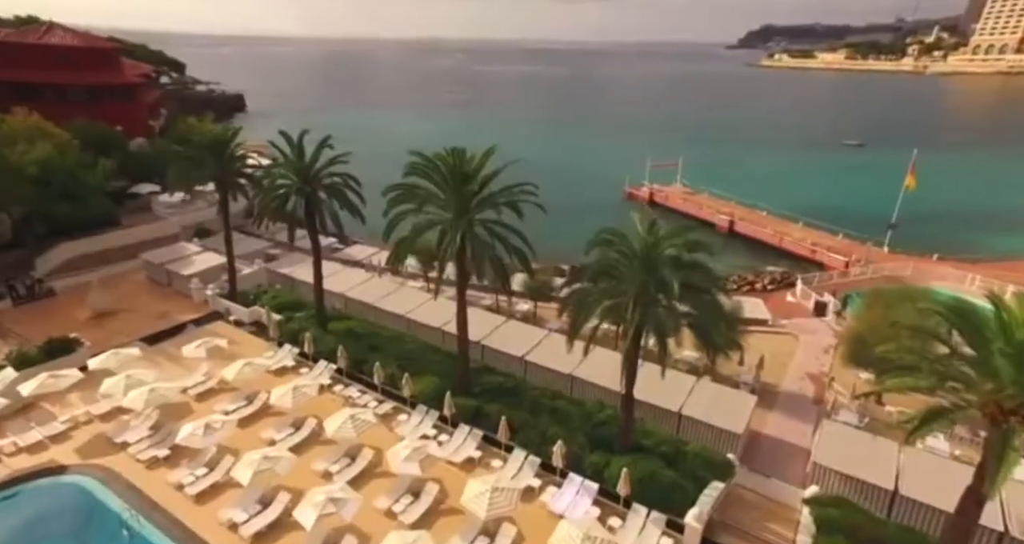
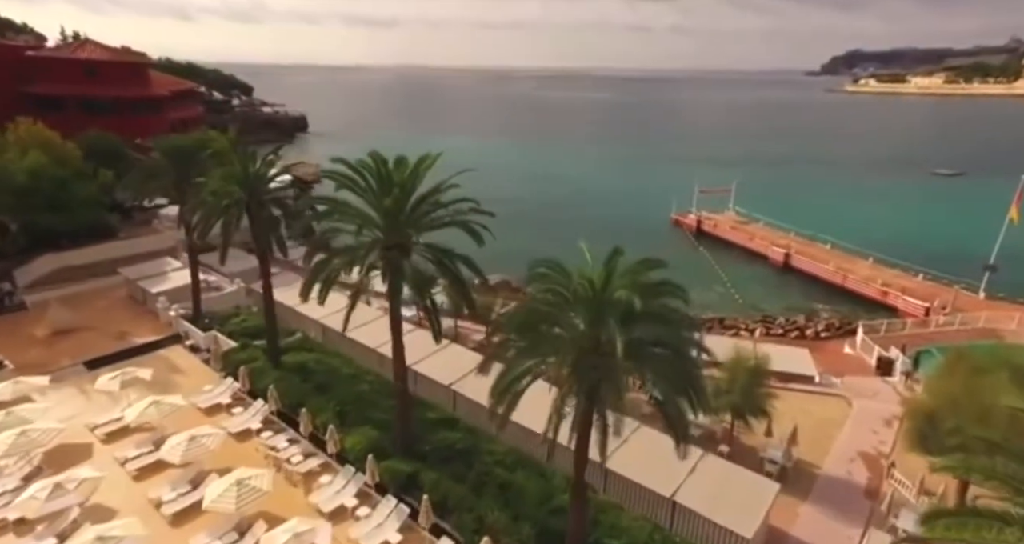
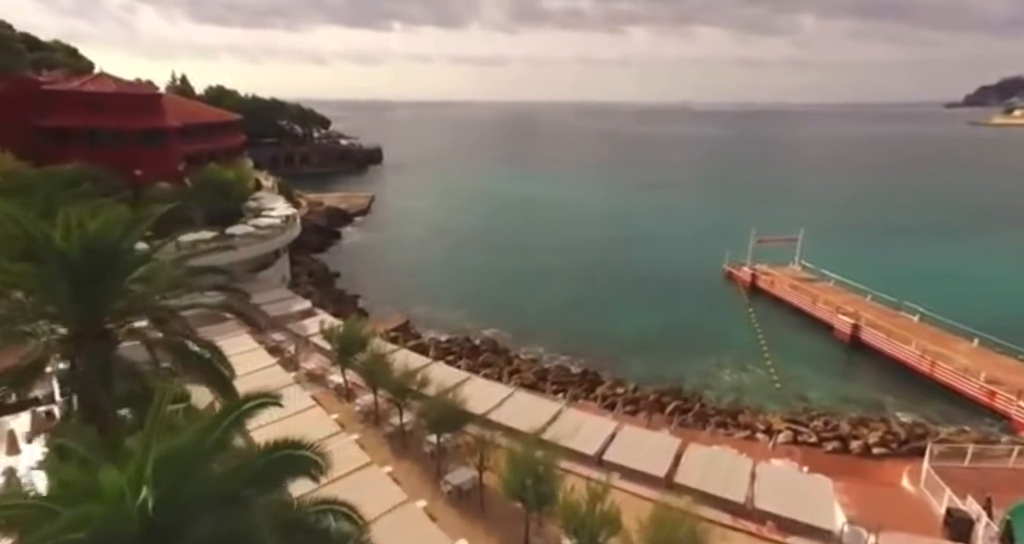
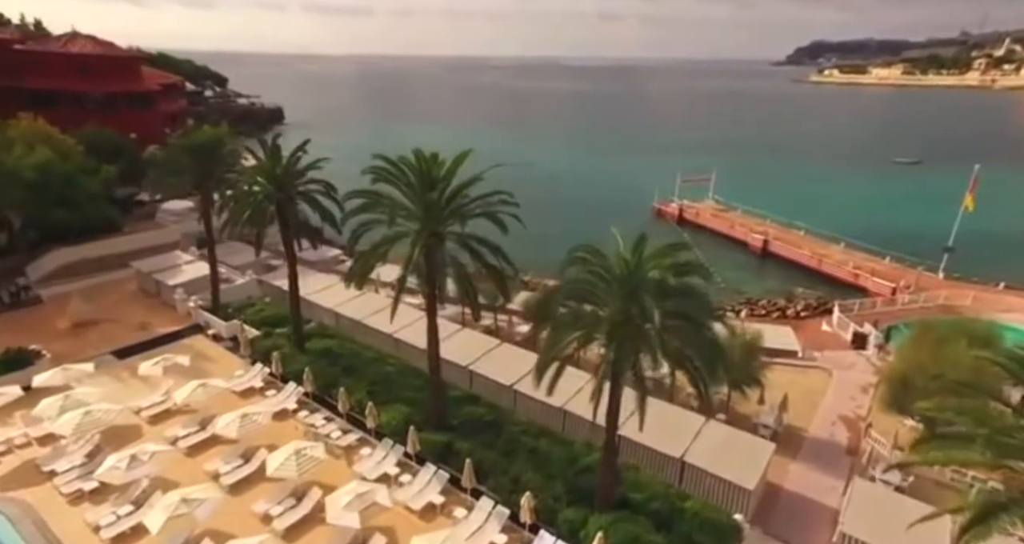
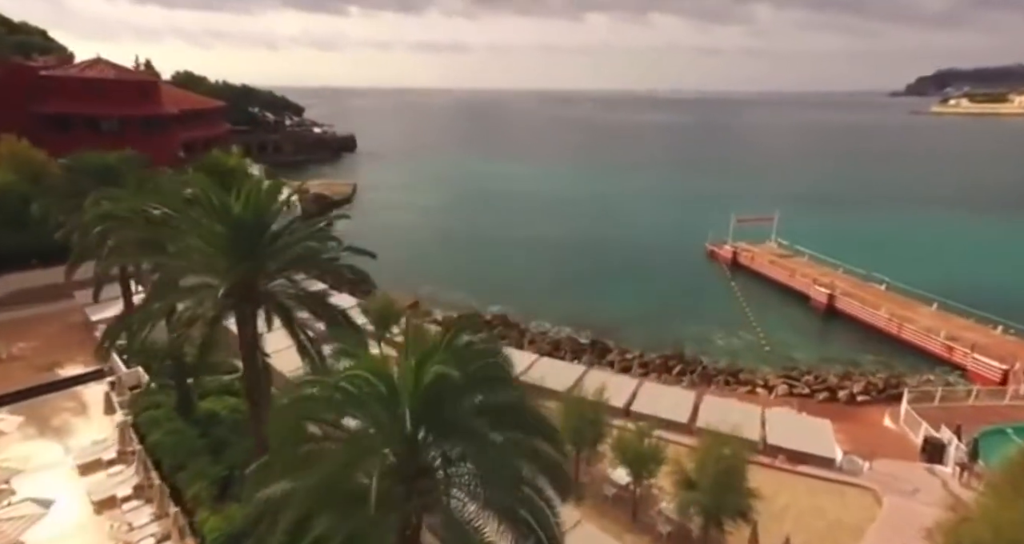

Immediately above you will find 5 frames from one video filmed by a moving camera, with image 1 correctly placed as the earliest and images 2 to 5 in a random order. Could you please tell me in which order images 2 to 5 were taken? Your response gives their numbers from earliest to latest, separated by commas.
4, 2, 5, 3
